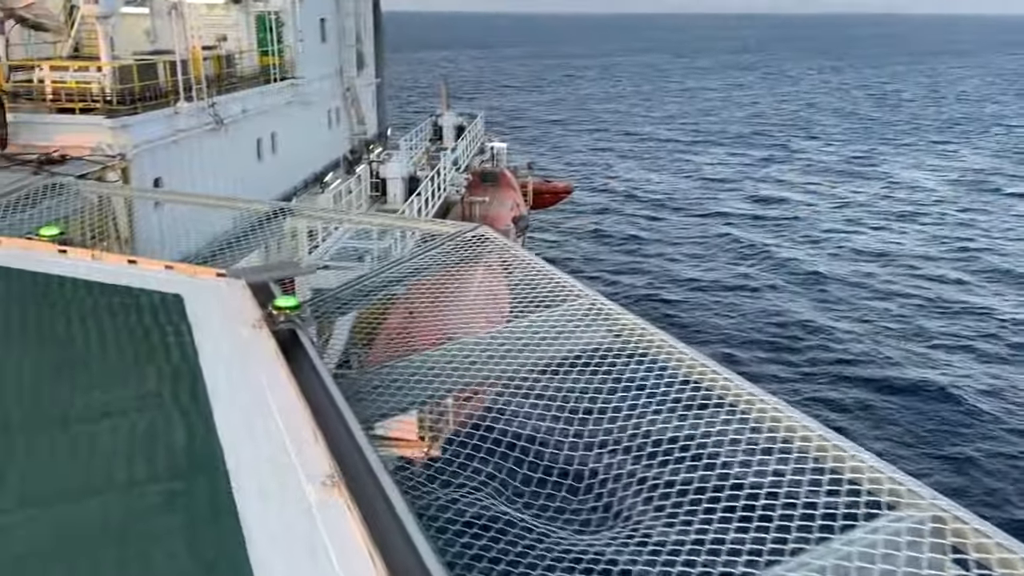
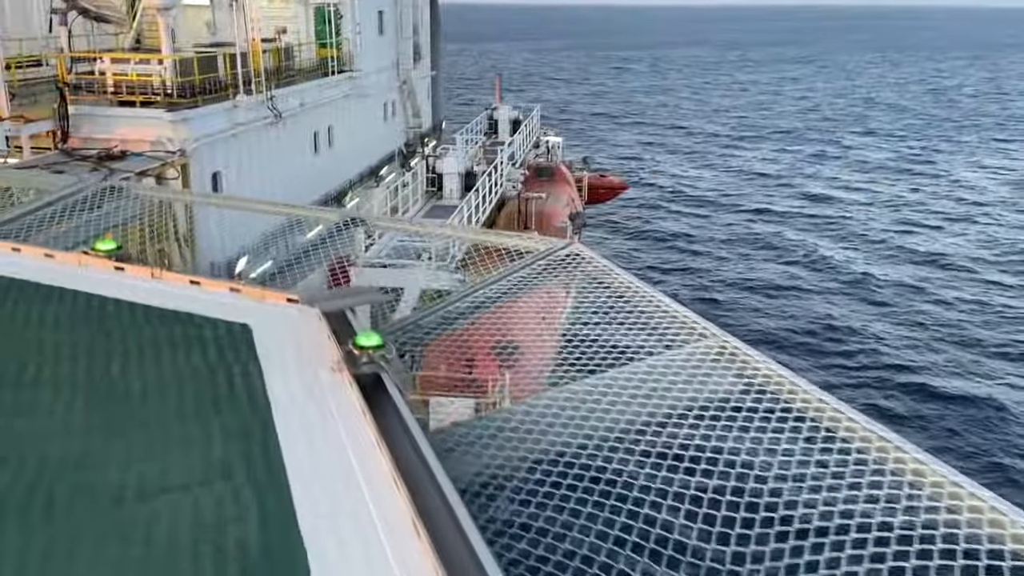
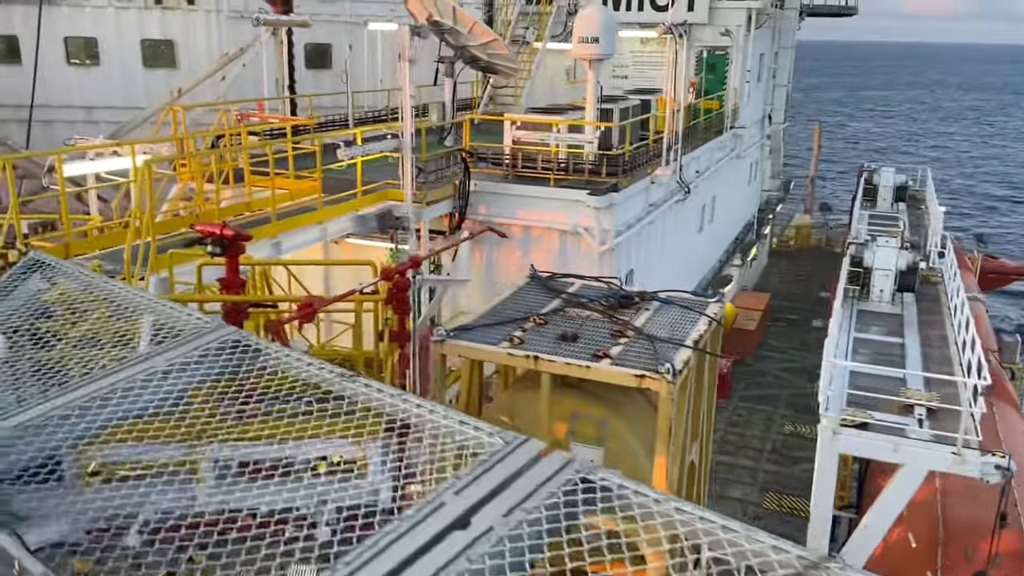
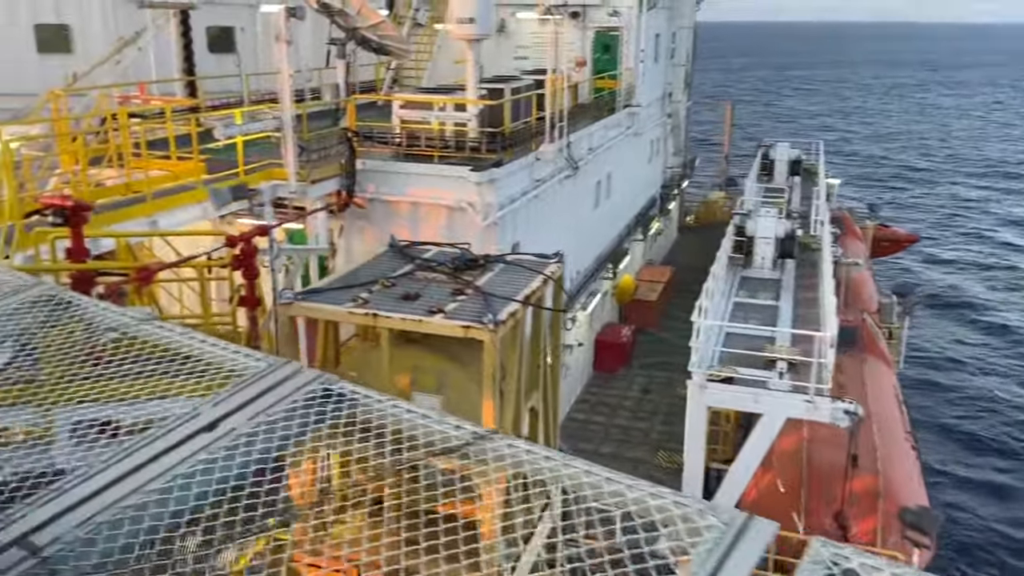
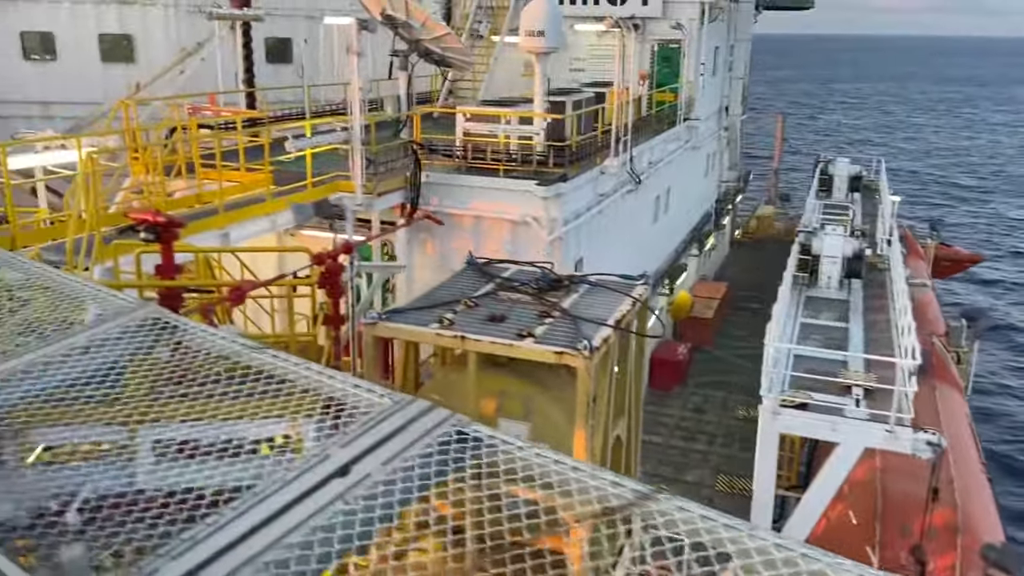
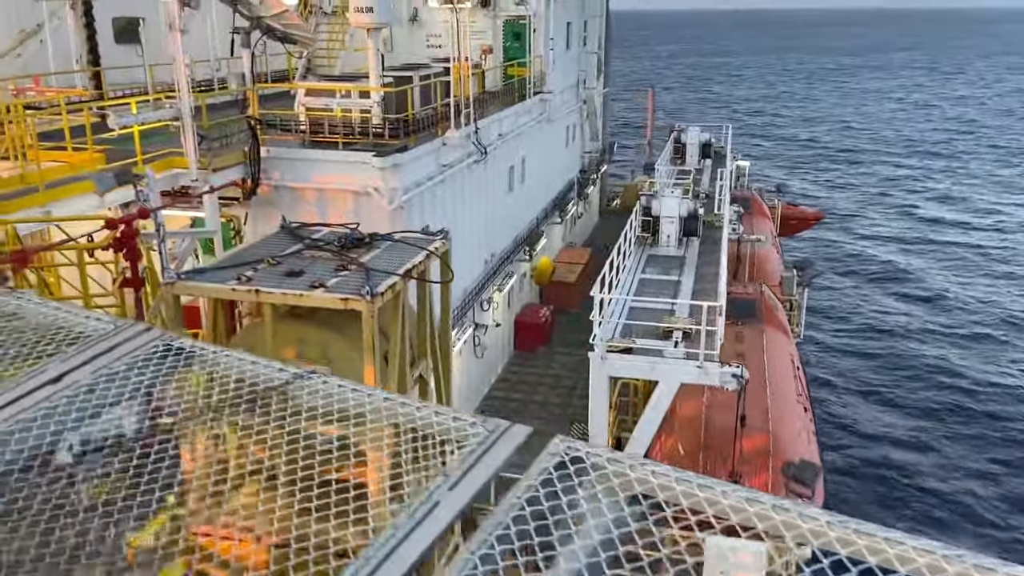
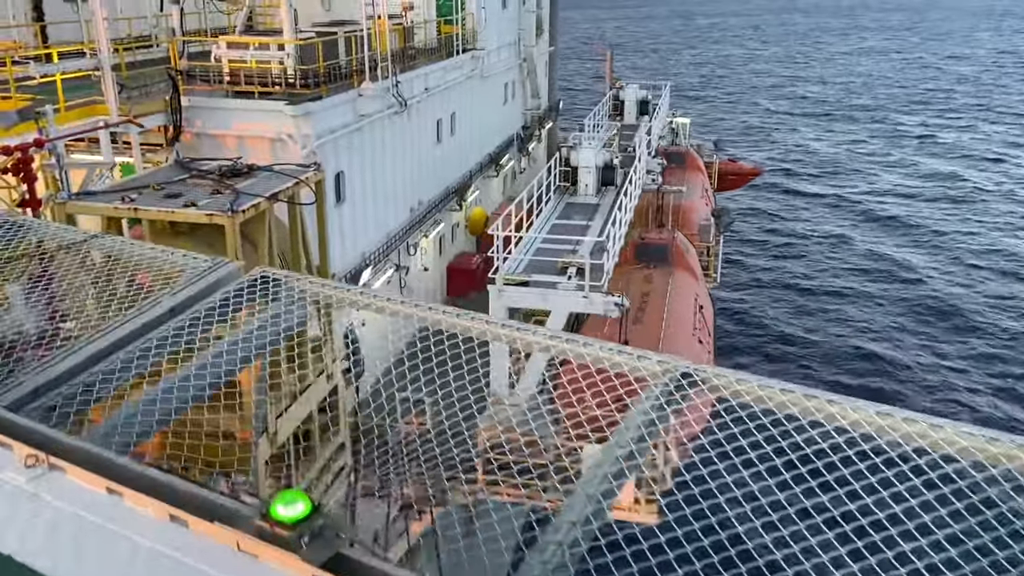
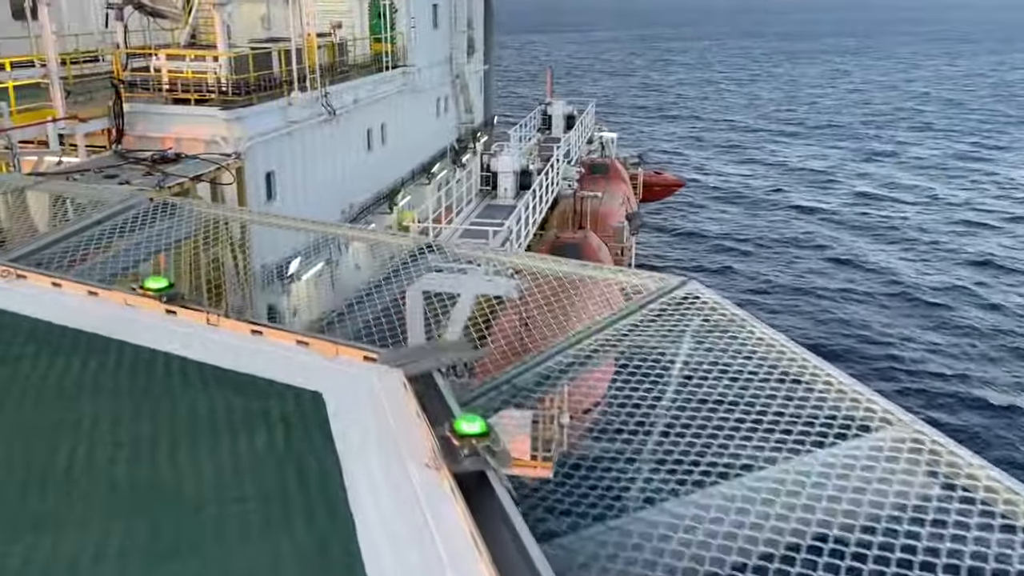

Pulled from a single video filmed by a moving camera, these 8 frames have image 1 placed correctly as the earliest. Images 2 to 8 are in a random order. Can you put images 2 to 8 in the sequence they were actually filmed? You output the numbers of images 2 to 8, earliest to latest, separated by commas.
2, 8, 7, 6, 4, 5, 3
